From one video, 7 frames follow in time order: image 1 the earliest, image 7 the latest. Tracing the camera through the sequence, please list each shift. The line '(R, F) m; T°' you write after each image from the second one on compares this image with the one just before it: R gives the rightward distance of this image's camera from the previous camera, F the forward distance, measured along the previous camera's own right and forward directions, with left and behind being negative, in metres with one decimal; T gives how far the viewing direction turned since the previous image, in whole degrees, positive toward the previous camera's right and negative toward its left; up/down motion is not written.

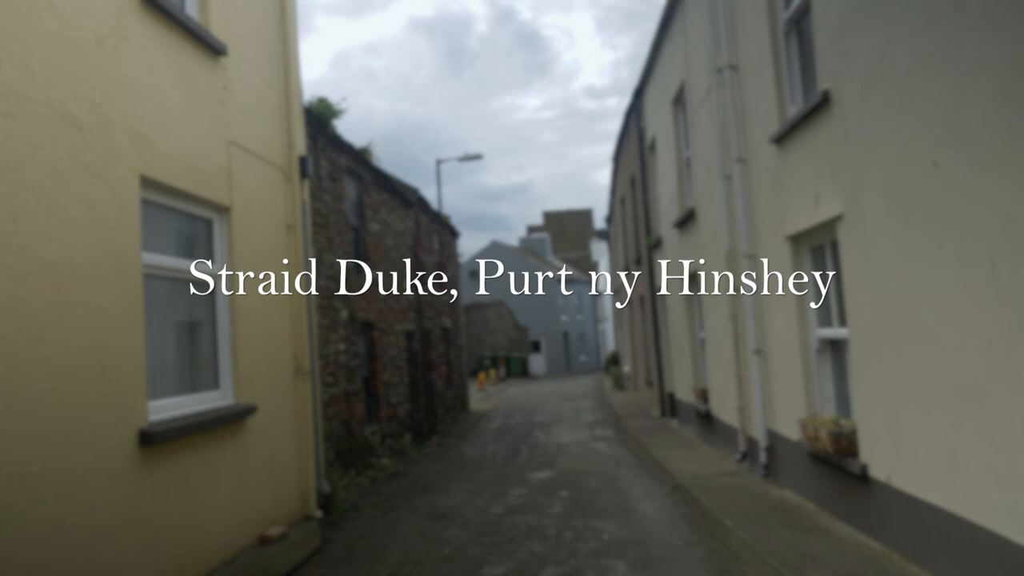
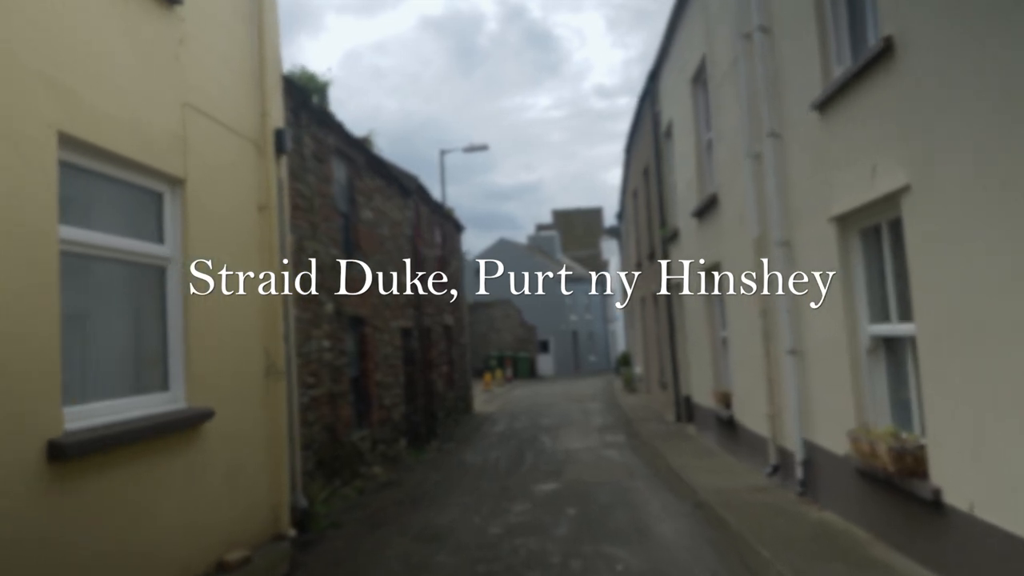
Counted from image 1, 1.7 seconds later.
(+0.1, +1.0) m; -1°
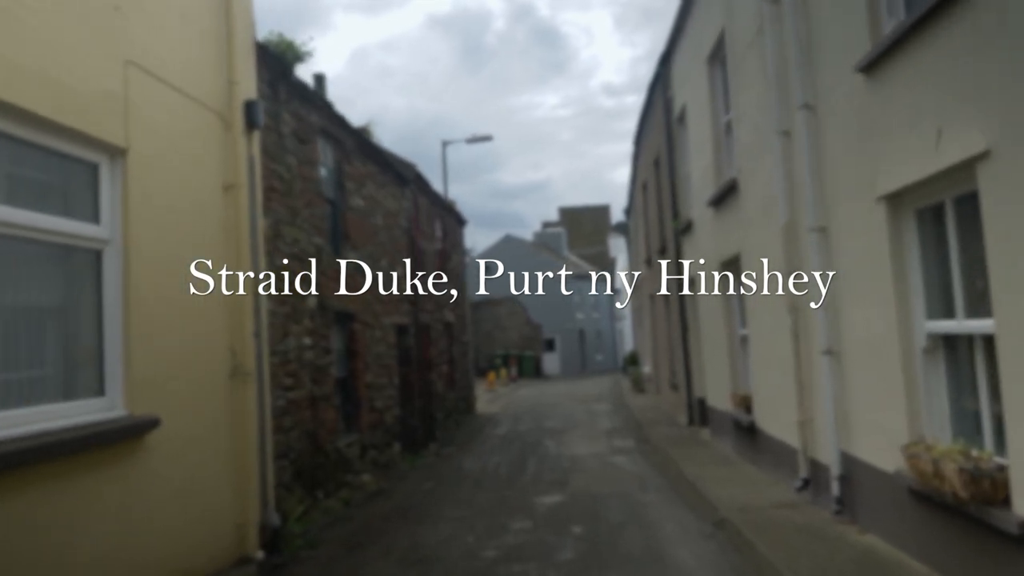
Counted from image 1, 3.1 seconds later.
(+0.1, +0.9) m; 0°
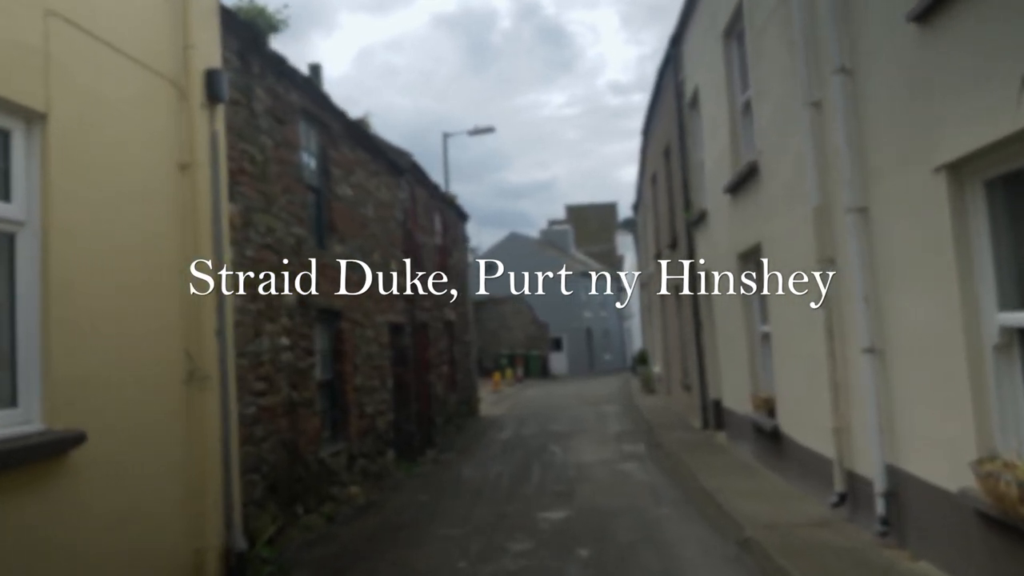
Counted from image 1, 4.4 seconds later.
(+0.1, +0.8) m; -1°
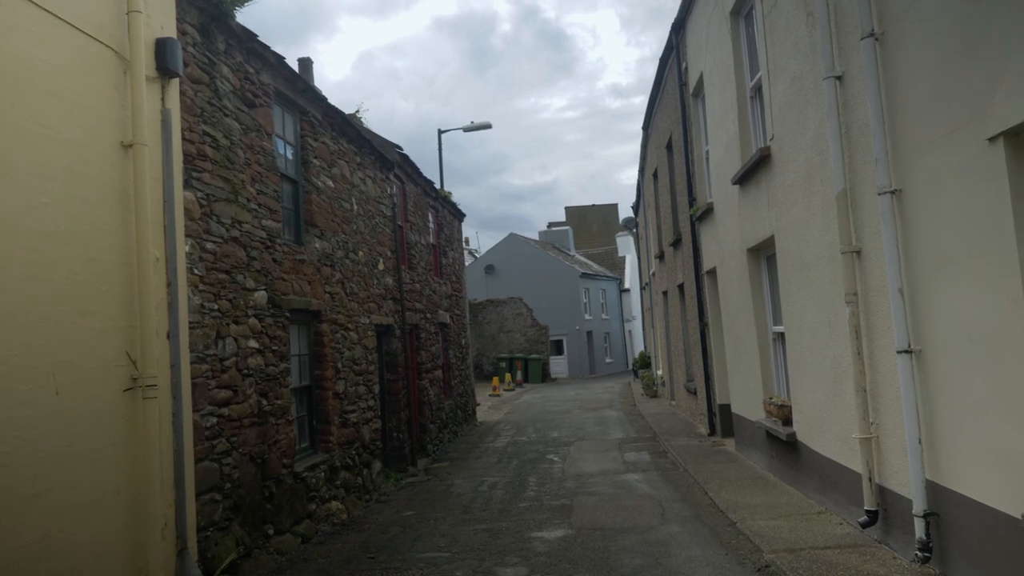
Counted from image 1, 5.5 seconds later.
(+0.1, +0.7) m; 0°
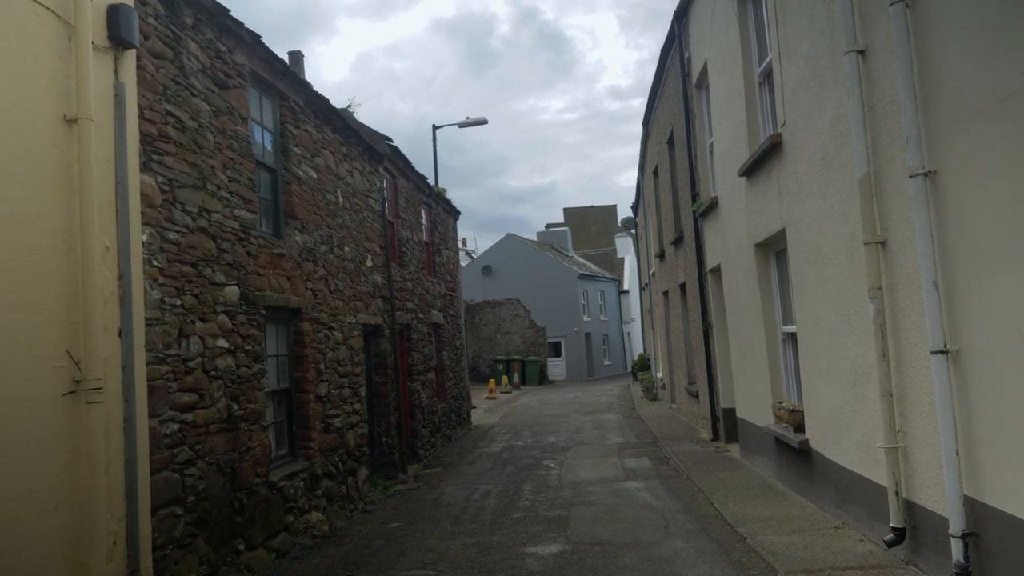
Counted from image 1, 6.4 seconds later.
(+0.1, +0.6) m; 0°
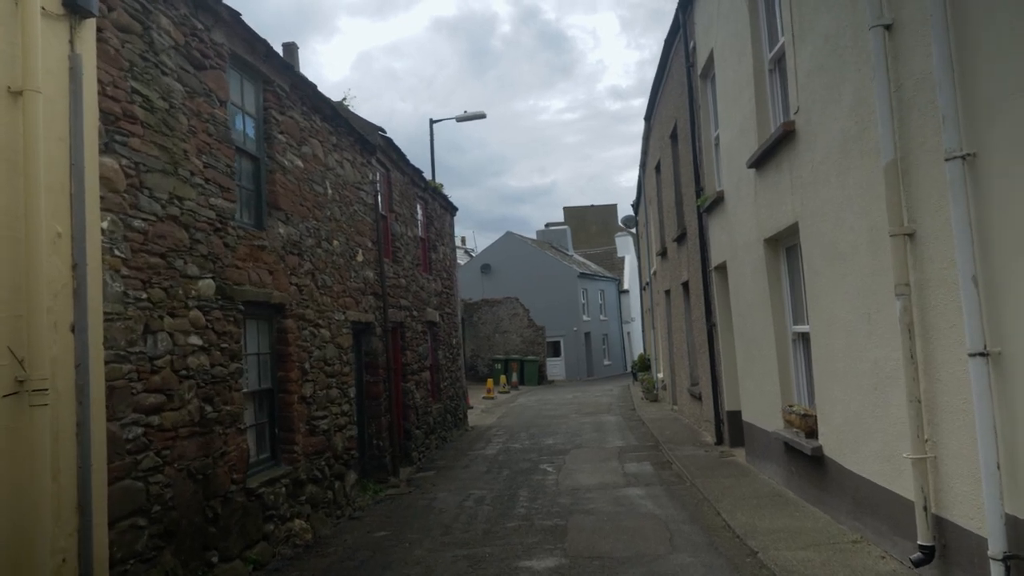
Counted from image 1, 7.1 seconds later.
(0.0, +0.5) m; 0°
